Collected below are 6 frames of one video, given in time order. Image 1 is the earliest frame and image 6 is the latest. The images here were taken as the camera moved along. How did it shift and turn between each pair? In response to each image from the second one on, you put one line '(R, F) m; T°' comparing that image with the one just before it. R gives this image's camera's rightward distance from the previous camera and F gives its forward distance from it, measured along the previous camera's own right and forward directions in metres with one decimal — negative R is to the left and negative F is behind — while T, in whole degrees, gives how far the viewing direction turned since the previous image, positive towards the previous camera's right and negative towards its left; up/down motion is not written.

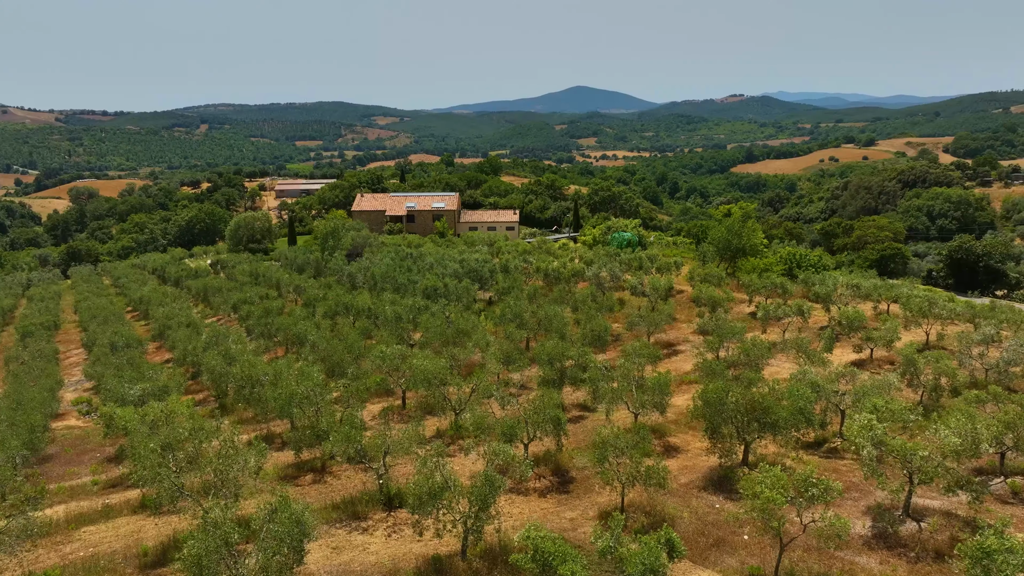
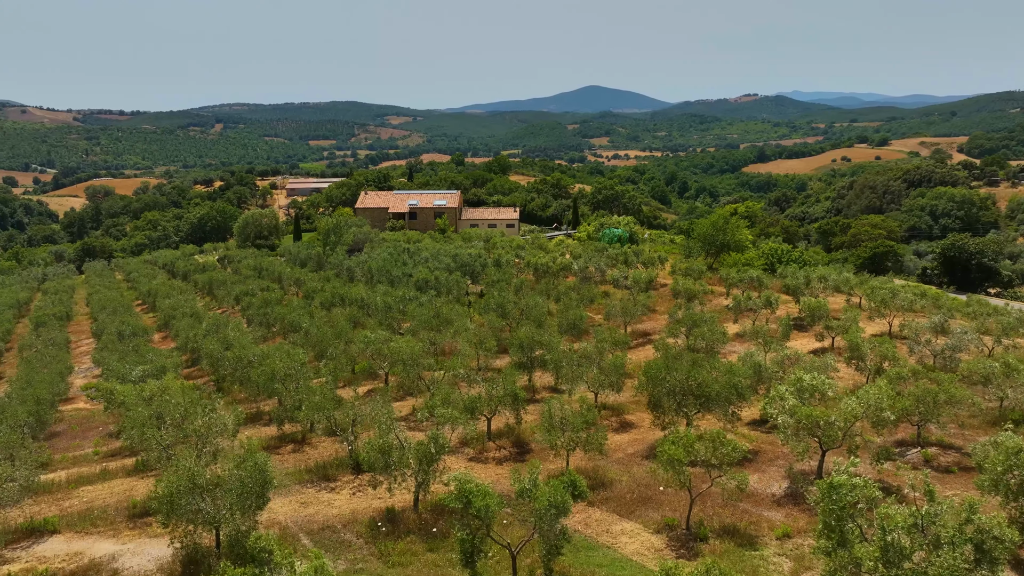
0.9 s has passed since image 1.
(+1.5, -1.7) m; -1°
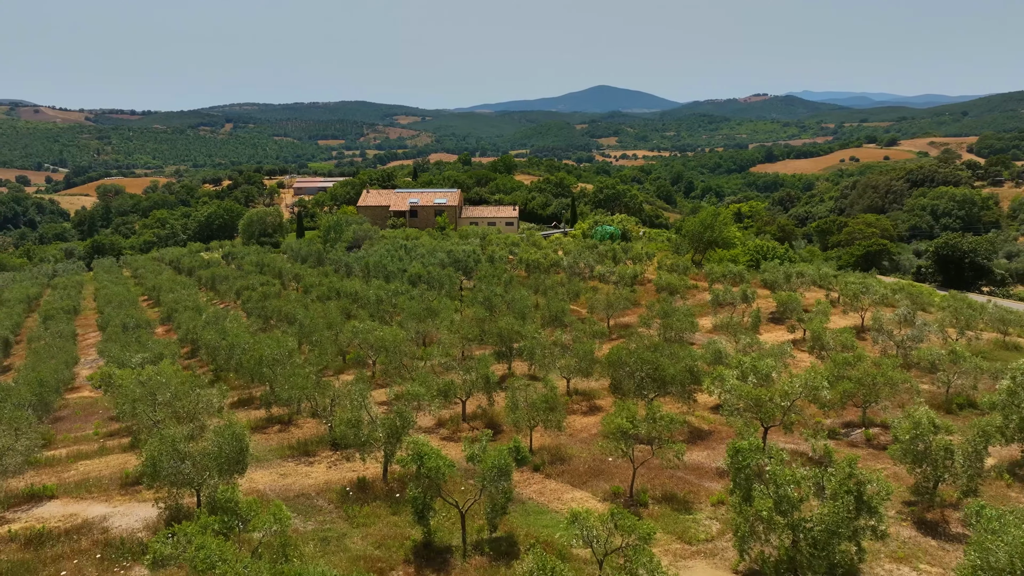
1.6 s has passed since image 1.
(+1.2, -1.3) m; -1°
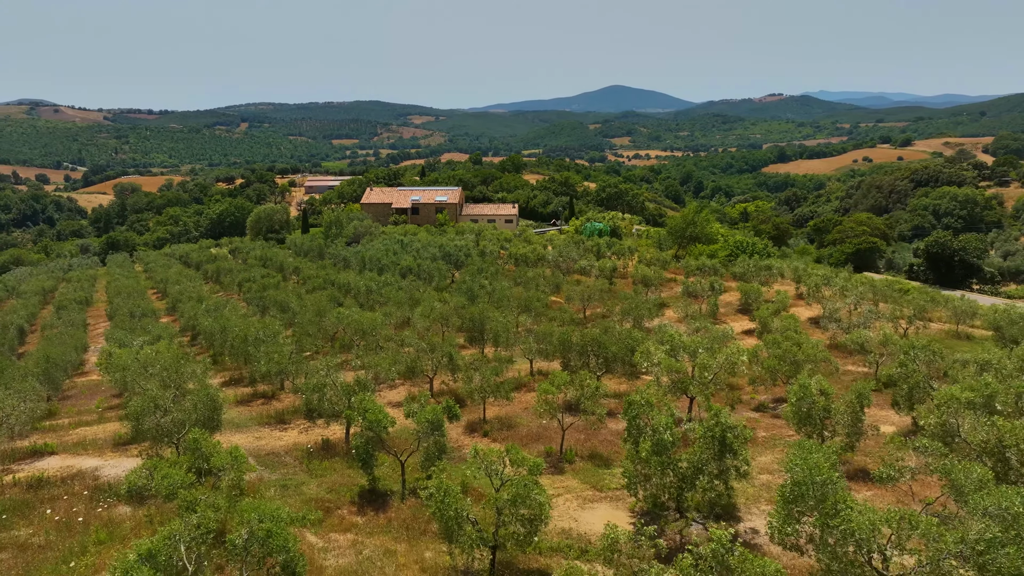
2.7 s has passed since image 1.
(+1.8, -2.0) m; -1°
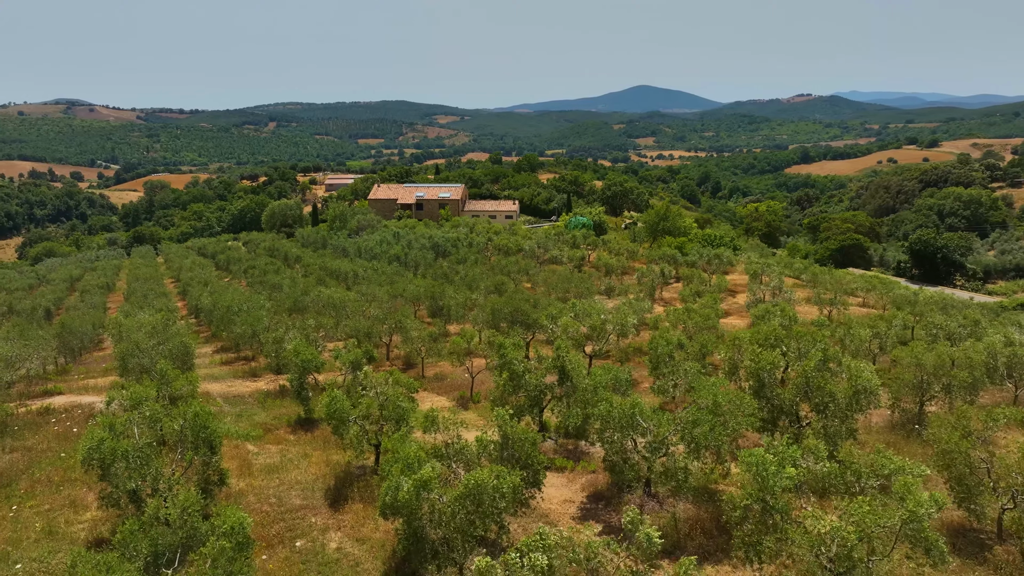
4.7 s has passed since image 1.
(+3.2, -3.6) m; -2°
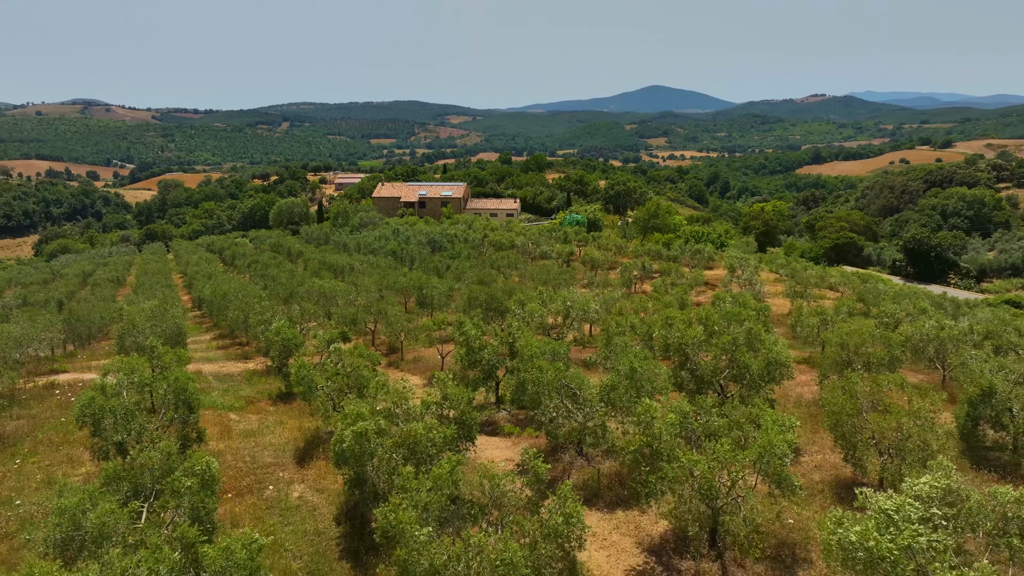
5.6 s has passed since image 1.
(+1.5, -1.6) m; -1°
